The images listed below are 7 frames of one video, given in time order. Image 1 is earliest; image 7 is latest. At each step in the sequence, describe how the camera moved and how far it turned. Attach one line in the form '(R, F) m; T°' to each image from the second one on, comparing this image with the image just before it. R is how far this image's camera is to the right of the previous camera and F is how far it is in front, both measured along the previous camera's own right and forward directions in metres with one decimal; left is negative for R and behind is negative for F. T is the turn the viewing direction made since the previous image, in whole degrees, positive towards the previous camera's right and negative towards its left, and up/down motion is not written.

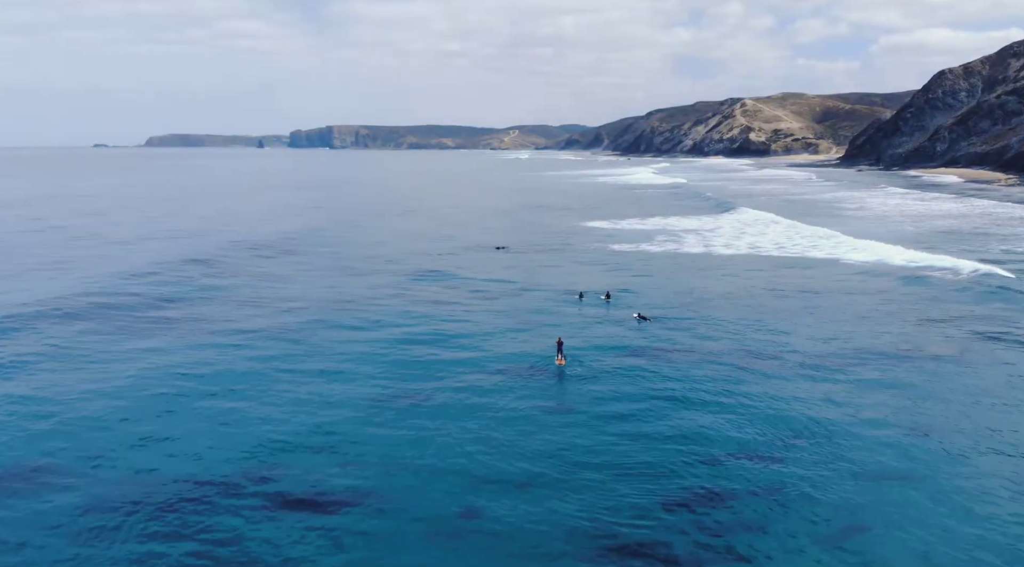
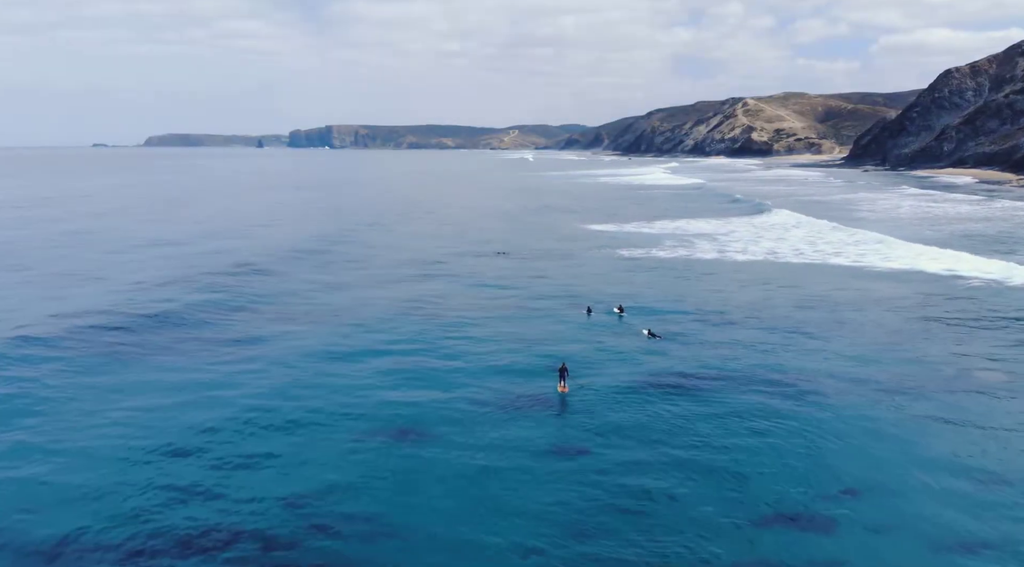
(-0.1, +2.1) m; 0°
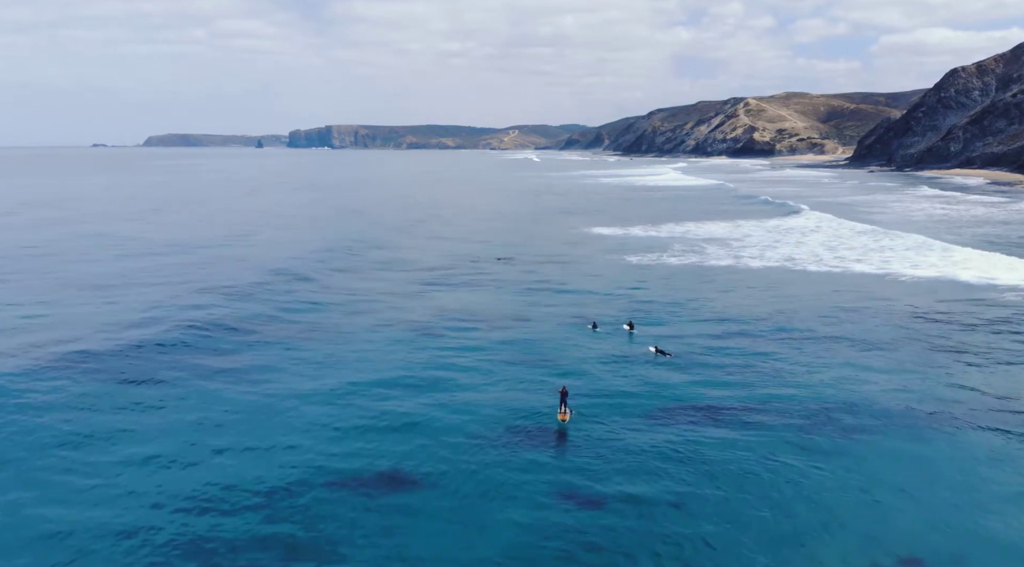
(-0.1, +1.8) m; 0°
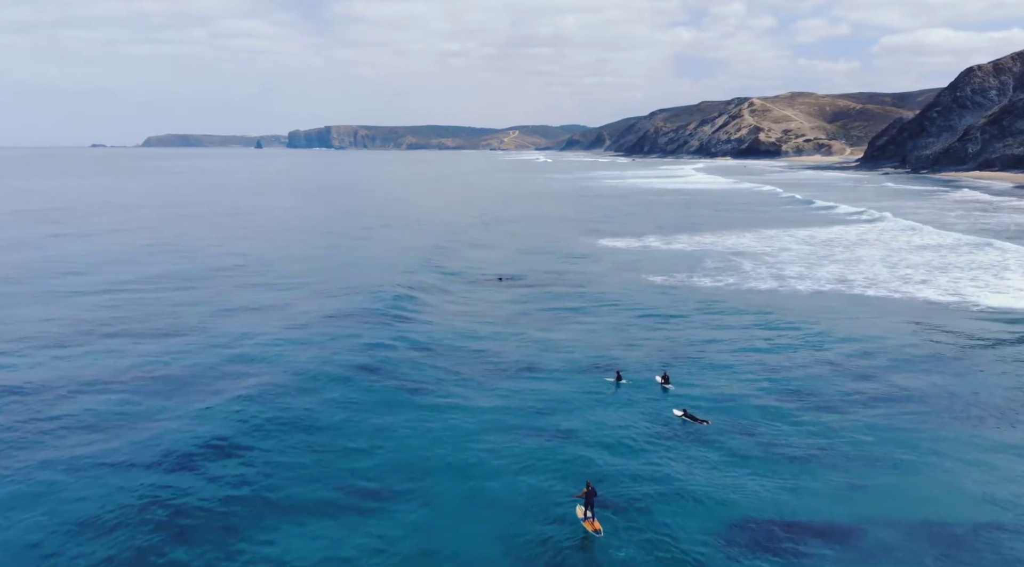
(-0.4, +4.4) m; 0°
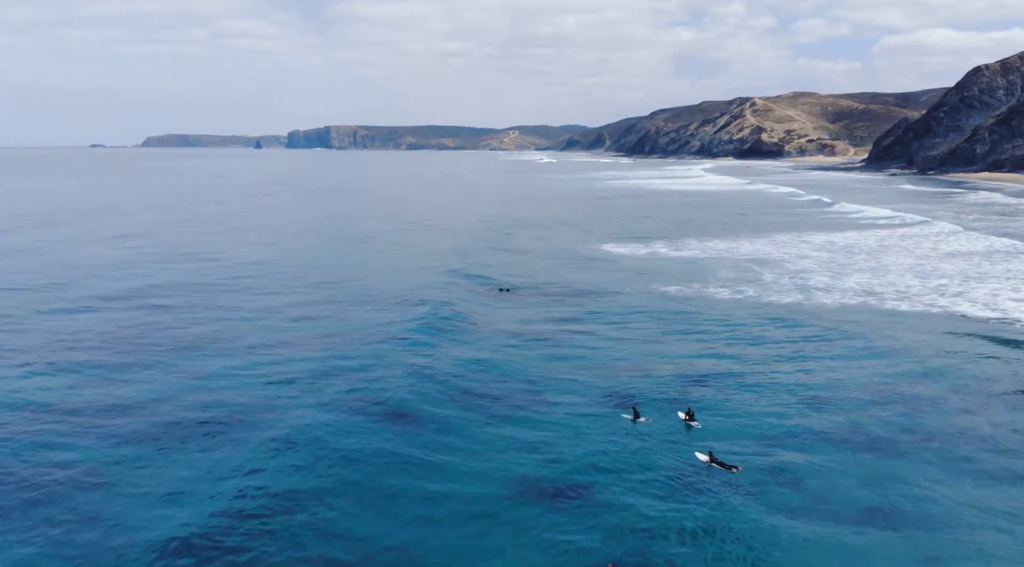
(-0.1, +2.1) m; 0°
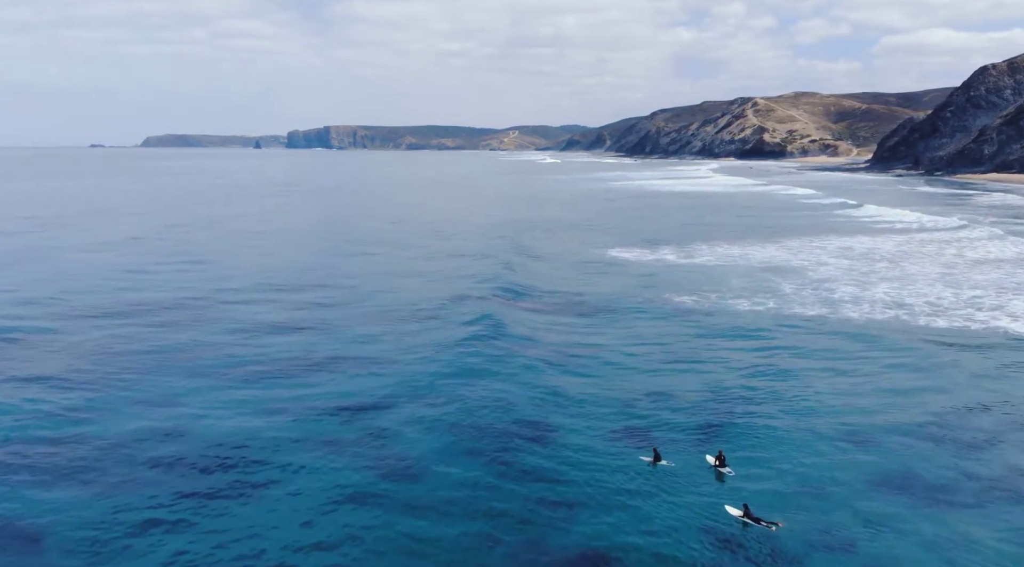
(-0.1, +1.9) m; 0°
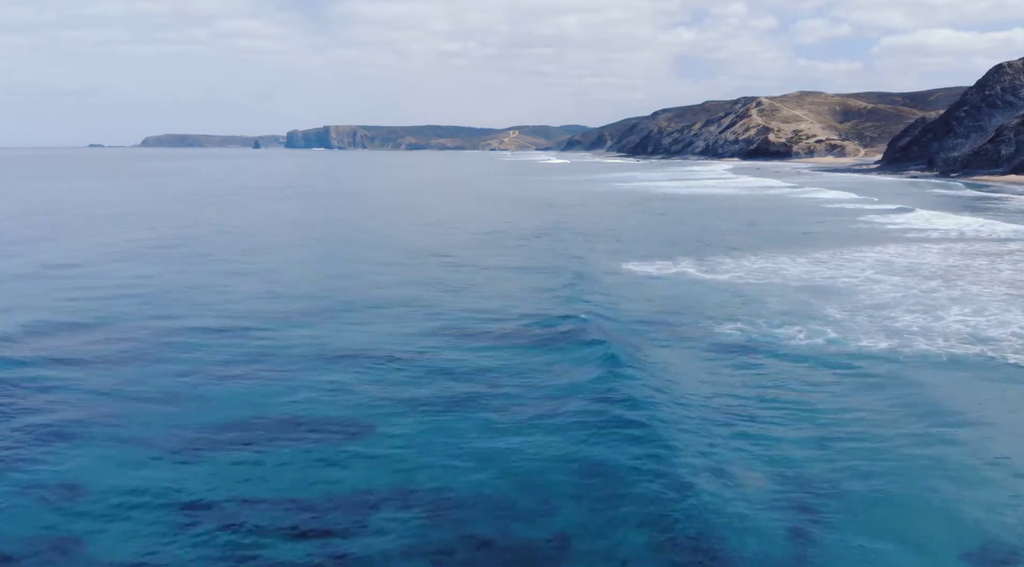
(-0.3, +3.7) m; 0°
